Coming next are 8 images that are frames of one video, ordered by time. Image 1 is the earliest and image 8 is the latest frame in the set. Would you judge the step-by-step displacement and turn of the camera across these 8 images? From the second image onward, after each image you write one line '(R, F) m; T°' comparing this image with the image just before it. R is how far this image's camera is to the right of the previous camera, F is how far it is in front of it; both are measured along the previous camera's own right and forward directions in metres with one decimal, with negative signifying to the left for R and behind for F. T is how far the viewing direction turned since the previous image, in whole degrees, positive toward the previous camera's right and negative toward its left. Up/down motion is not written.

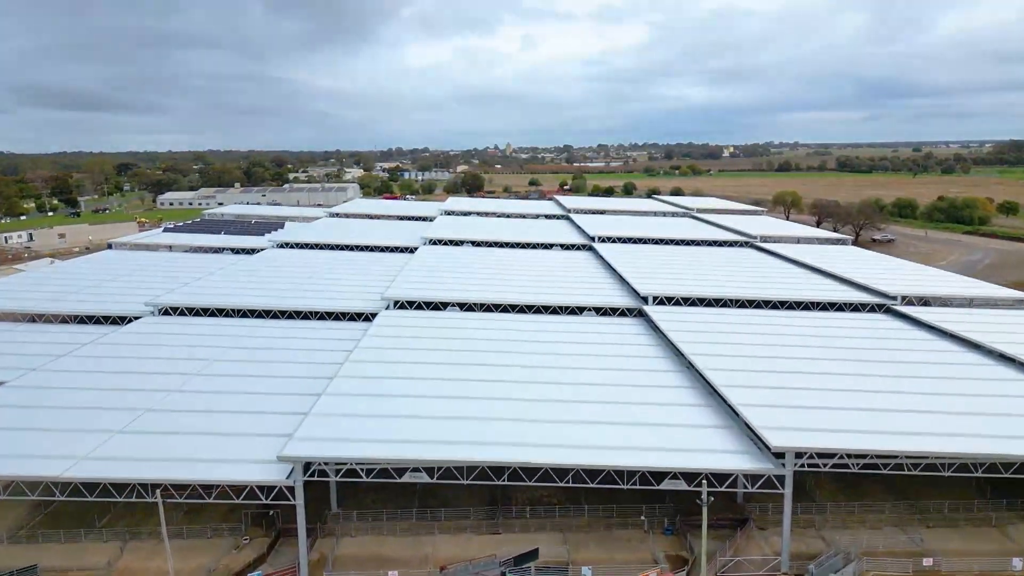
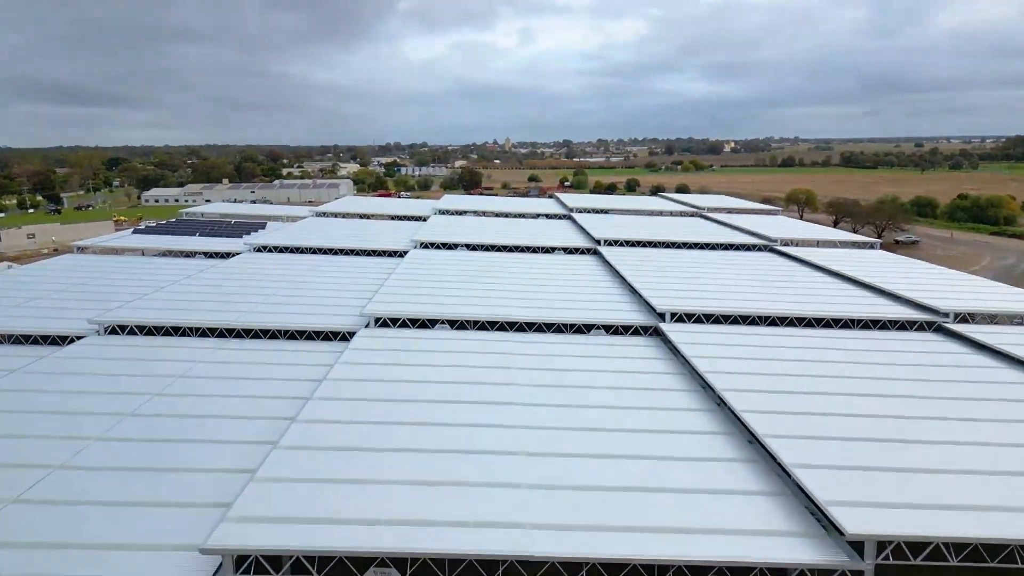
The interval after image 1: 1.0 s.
(0.0, +3.0) m; 0°
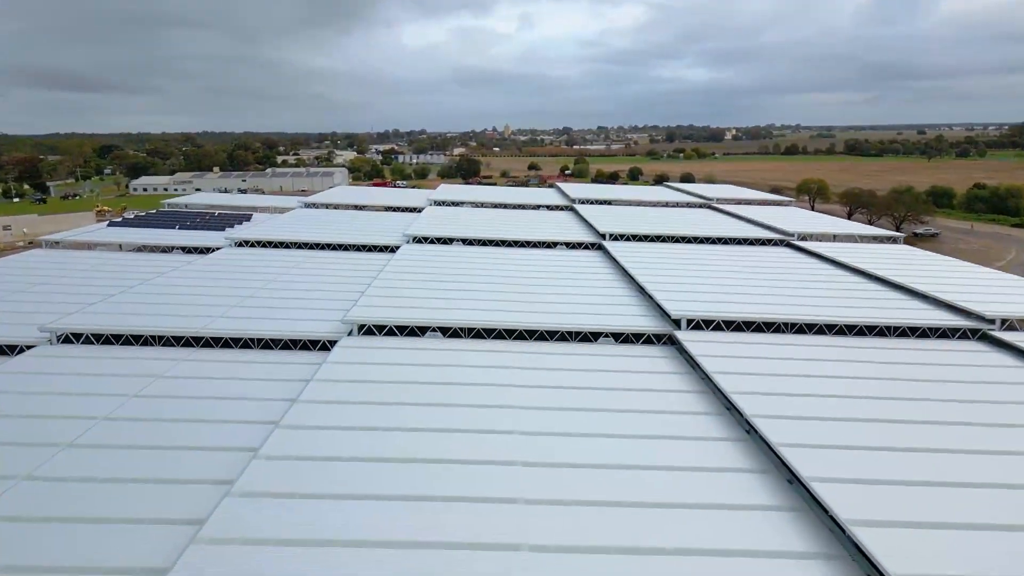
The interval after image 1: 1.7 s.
(0.0, +2.1) m; 0°
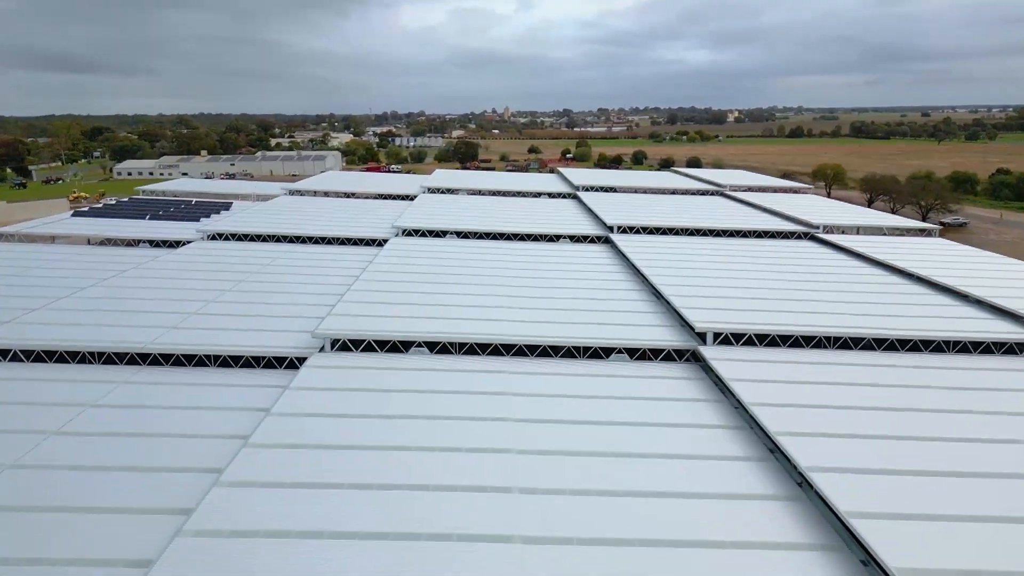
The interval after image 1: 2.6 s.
(0.0, +2.7) m; 0°
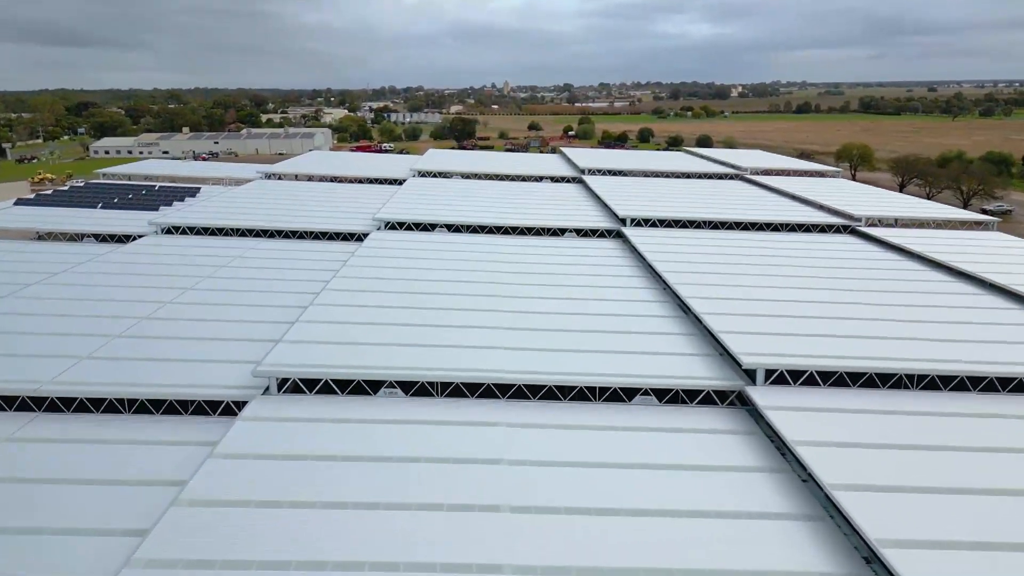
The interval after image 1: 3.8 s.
(0.0, +3.6) m; 0°
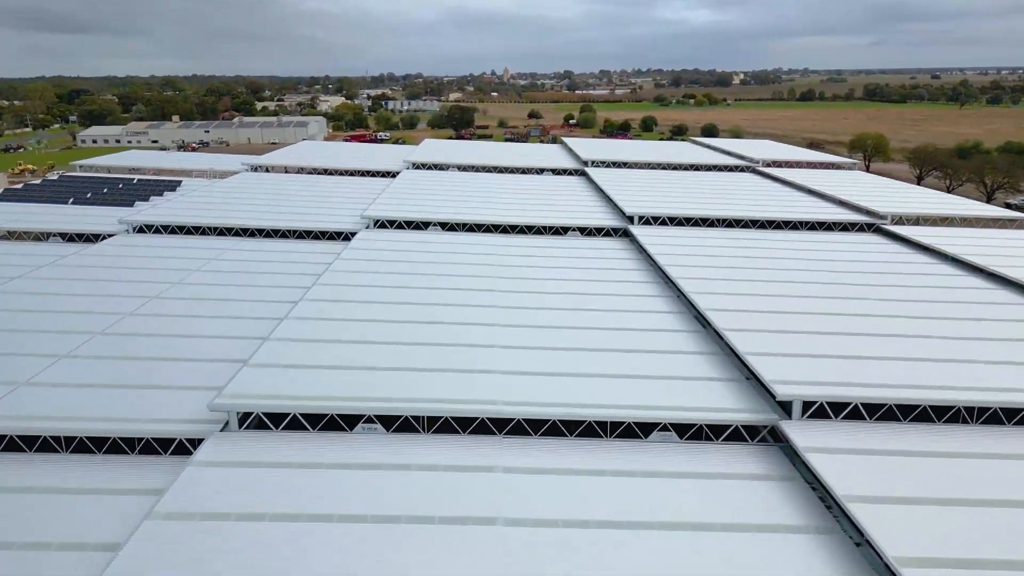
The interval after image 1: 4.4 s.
(0.0, +1.8) m; 0°
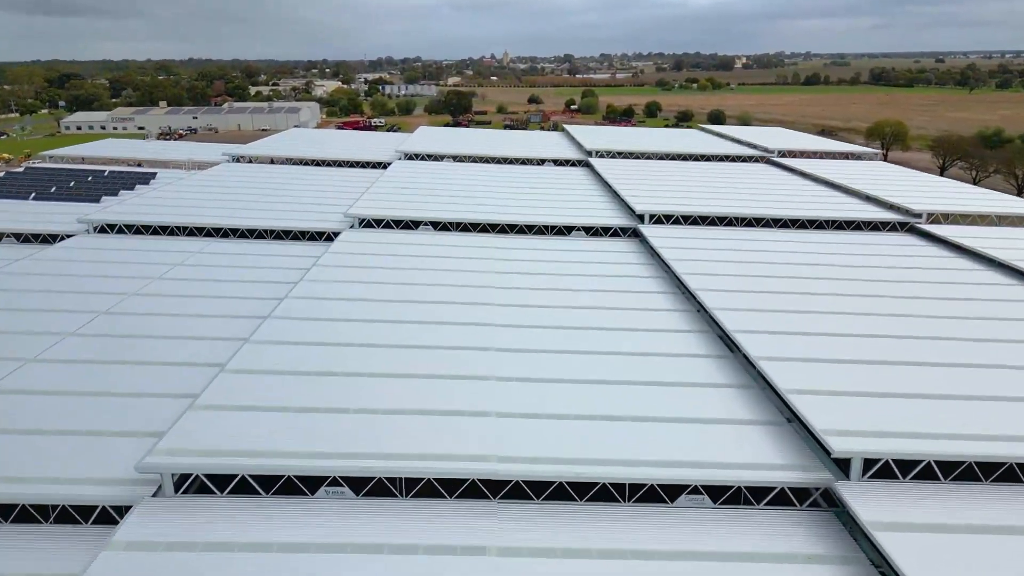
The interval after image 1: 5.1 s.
(0.0, +2.1) m; 0°
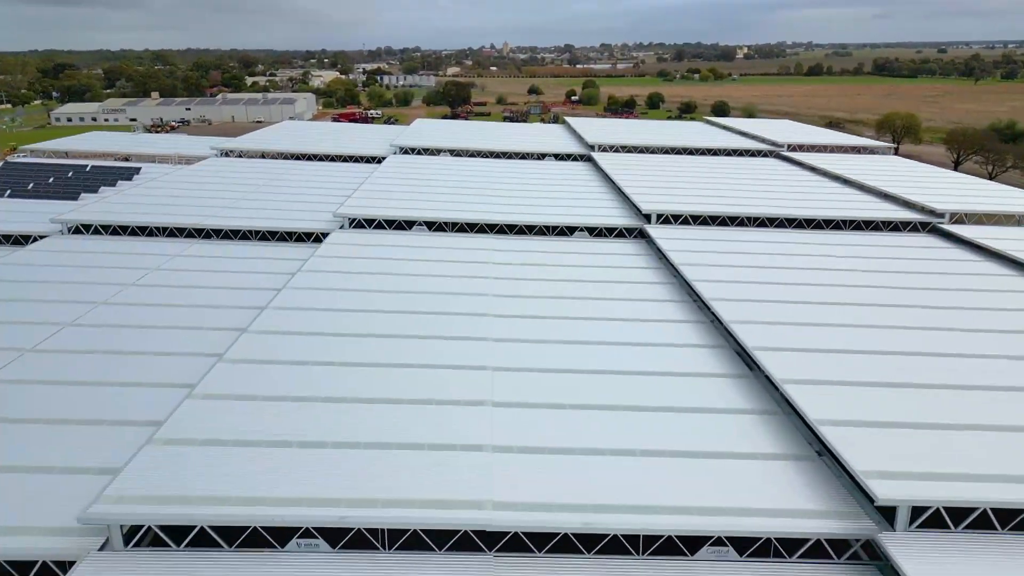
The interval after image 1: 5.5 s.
(0.0, +1.2) m; 0°
